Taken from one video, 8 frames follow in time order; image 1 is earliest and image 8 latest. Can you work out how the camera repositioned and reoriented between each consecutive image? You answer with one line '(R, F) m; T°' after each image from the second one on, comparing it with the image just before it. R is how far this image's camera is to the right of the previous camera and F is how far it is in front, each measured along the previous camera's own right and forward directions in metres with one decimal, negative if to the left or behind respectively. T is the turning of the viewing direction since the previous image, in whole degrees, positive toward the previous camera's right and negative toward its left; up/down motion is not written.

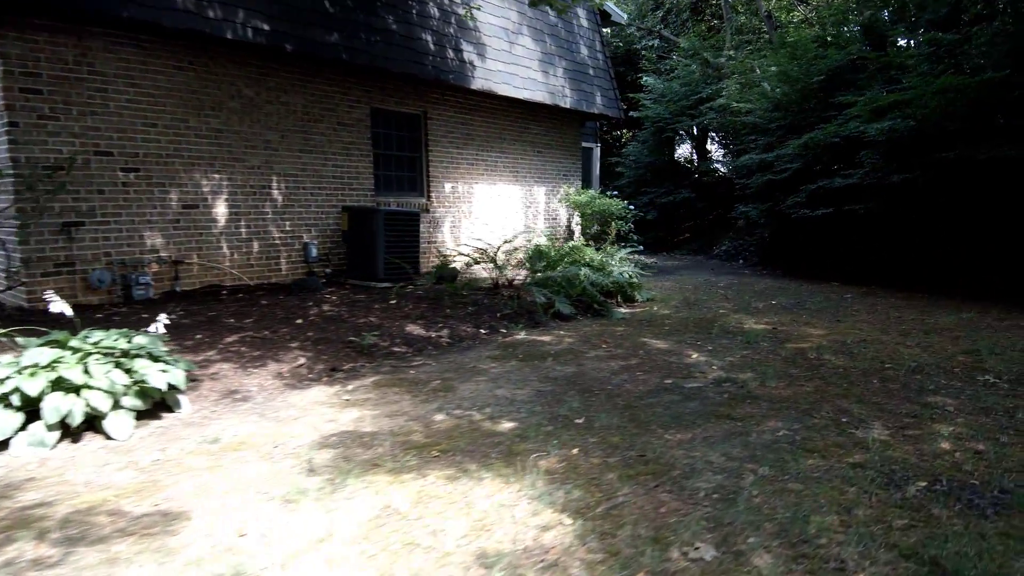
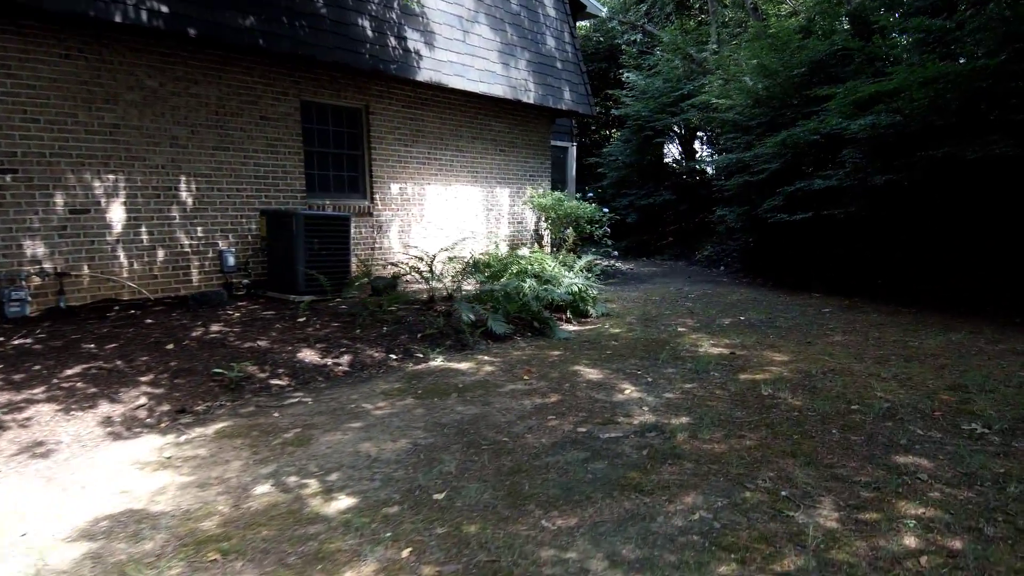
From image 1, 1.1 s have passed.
(+0.7, +0.9) m; 0°
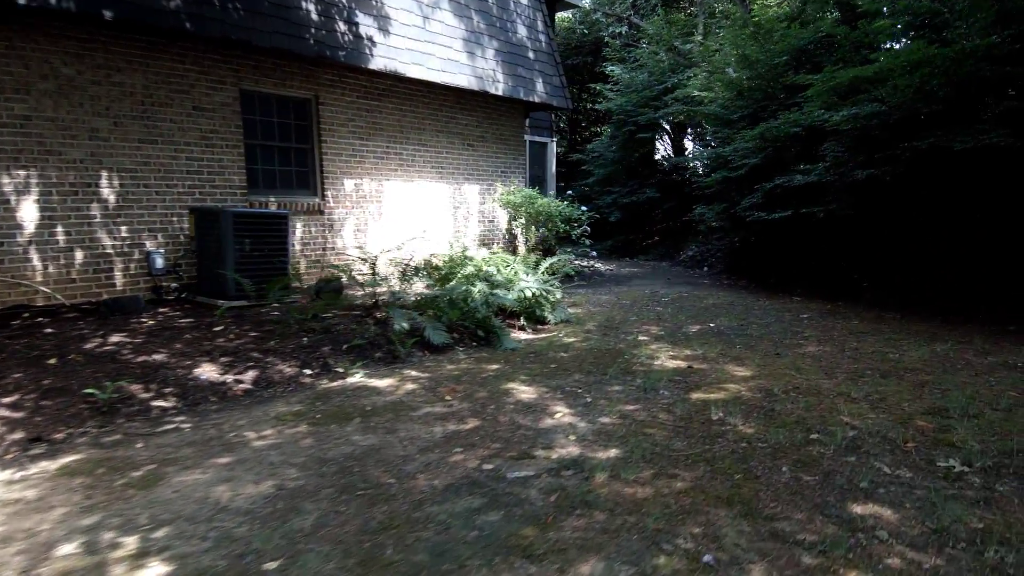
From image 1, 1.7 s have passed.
(+0.5, +0.6) m; 0°
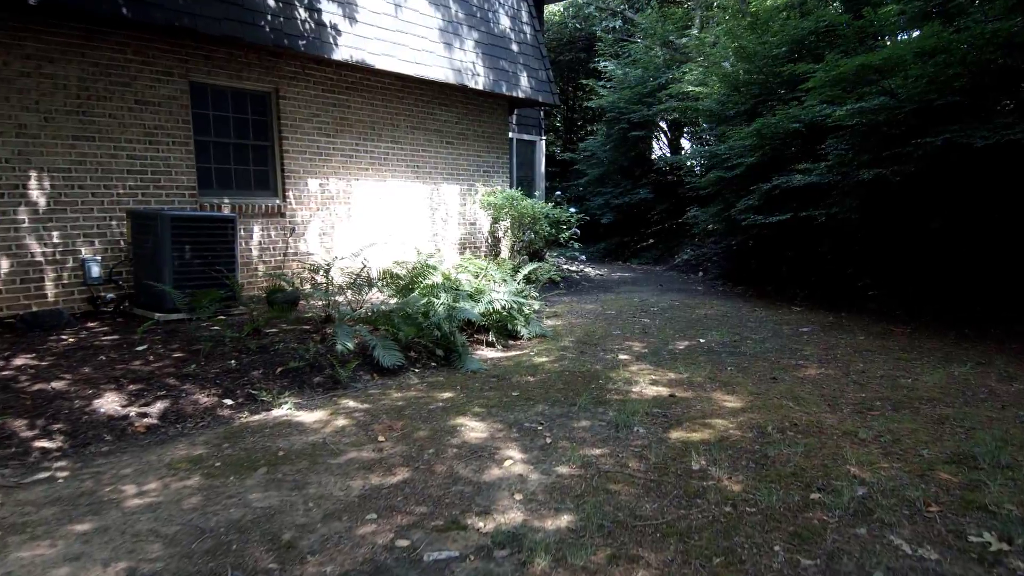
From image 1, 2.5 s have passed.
(+0.3, +0.7) m; 0°
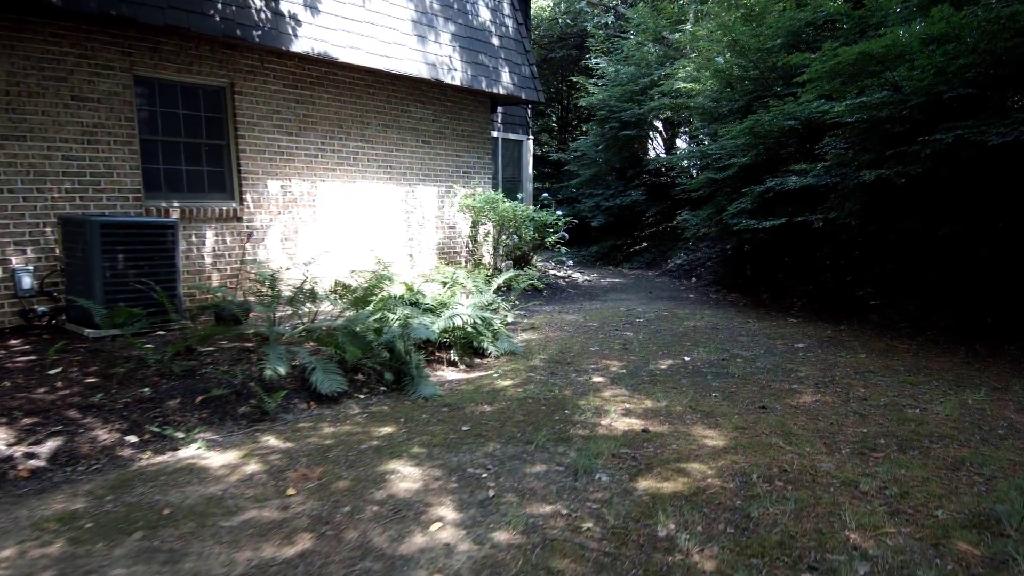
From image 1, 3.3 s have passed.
(+0.3, +0.6) m; 0°
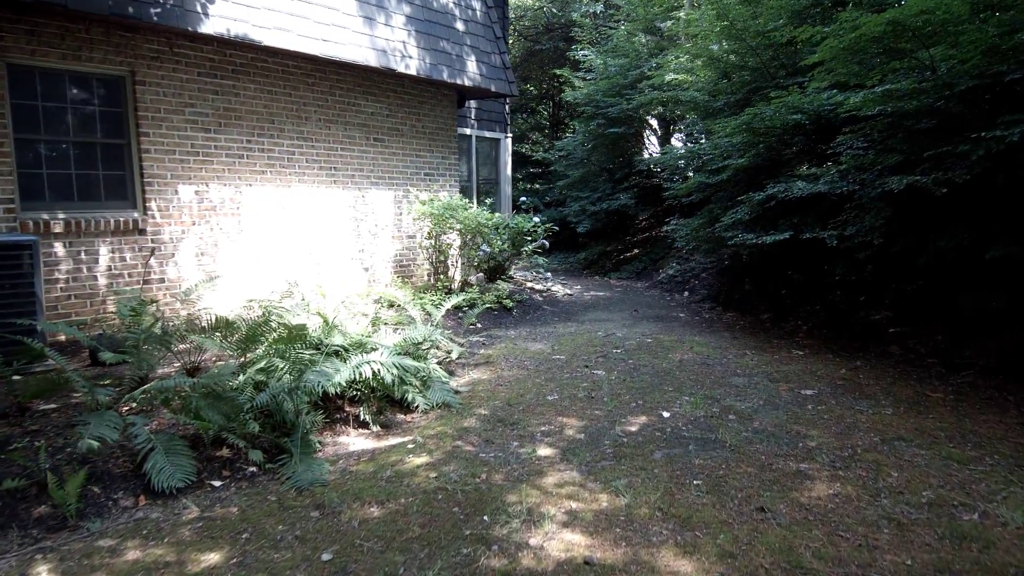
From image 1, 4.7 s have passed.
(+0.4, +1.2) m; 0°
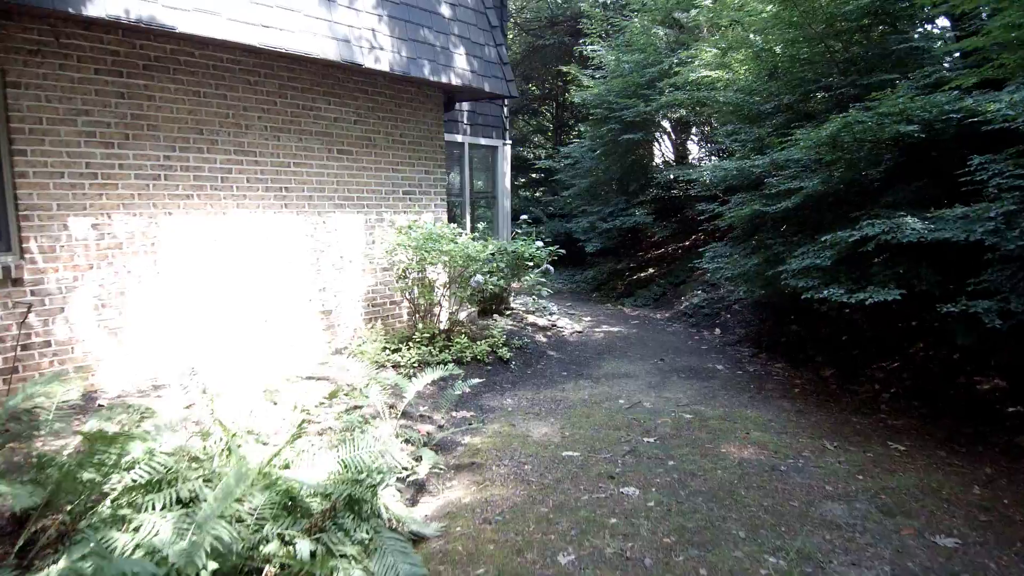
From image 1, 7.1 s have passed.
(0.0, +1.6) m; 0°
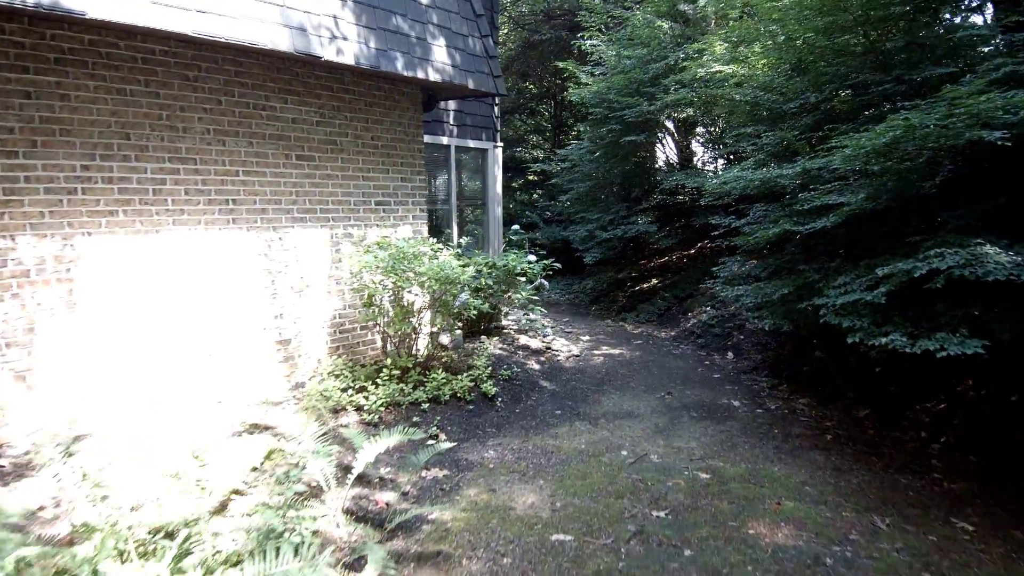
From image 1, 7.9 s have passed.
(+0.1, +0.9) m; 0°
